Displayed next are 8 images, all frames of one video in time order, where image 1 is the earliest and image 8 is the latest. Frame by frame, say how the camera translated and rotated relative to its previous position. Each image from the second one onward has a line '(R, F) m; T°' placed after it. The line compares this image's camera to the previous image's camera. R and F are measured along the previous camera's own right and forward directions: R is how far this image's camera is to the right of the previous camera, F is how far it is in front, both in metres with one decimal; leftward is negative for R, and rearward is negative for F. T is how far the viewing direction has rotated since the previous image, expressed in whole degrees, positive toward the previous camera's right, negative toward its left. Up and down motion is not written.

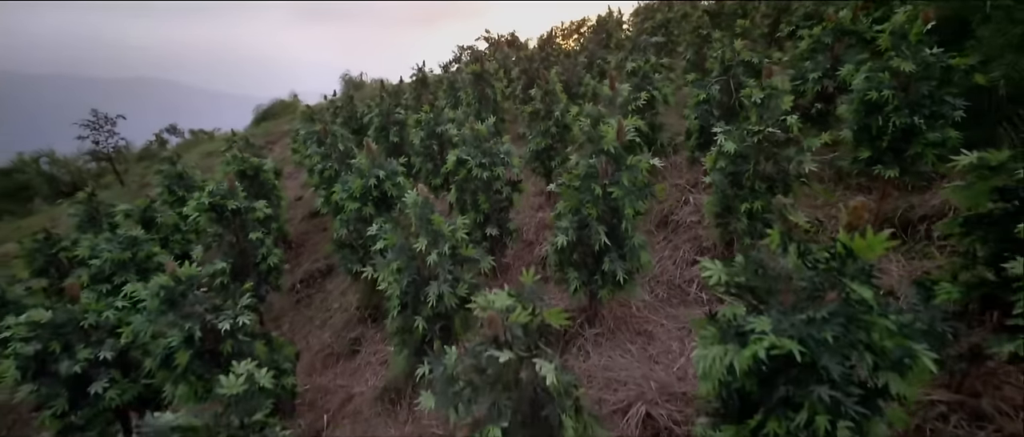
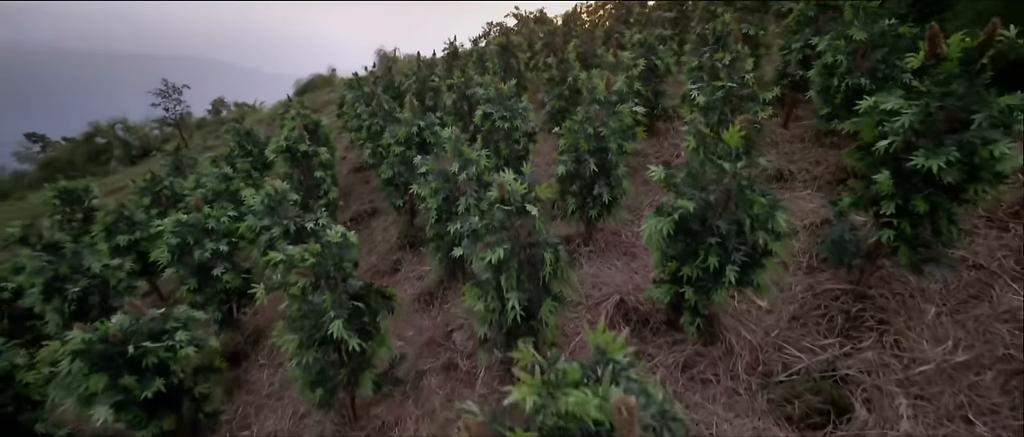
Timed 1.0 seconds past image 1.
(+0.2, -1.4) m; -4°
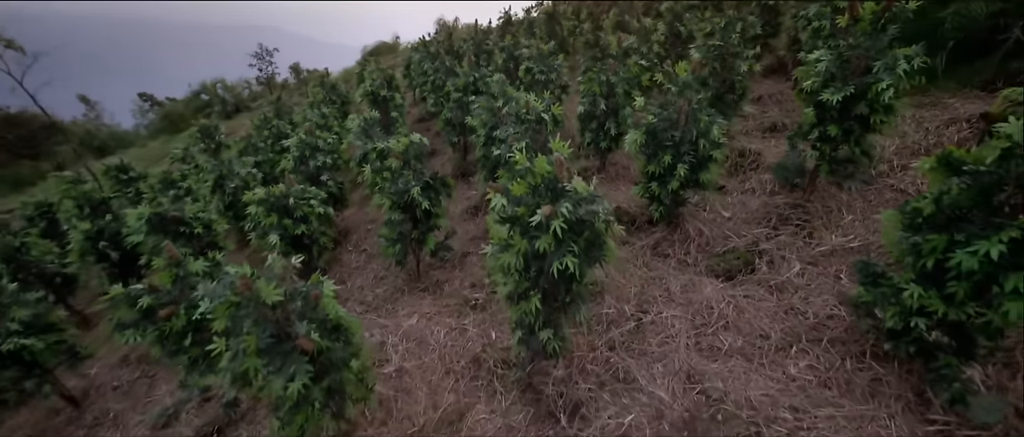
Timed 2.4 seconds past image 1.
(+0.4, -2.0) m; -7°
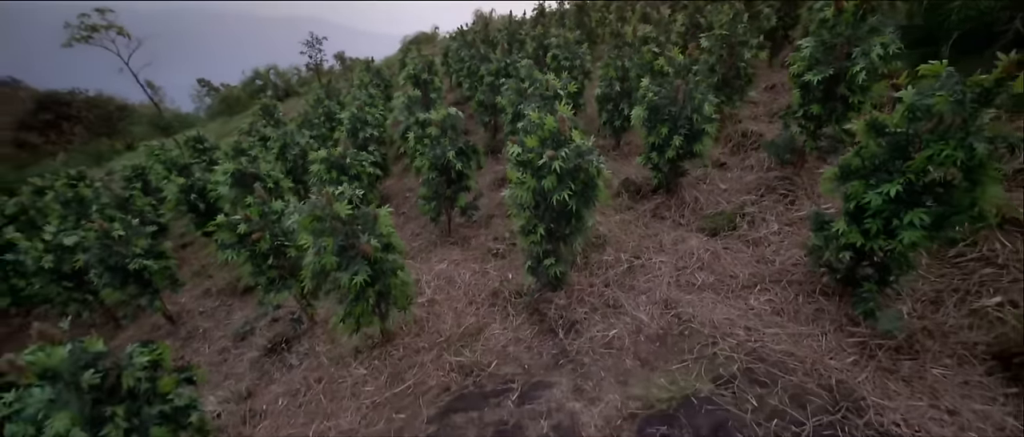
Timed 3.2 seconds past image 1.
(+0.2, -1.1) m; -4°
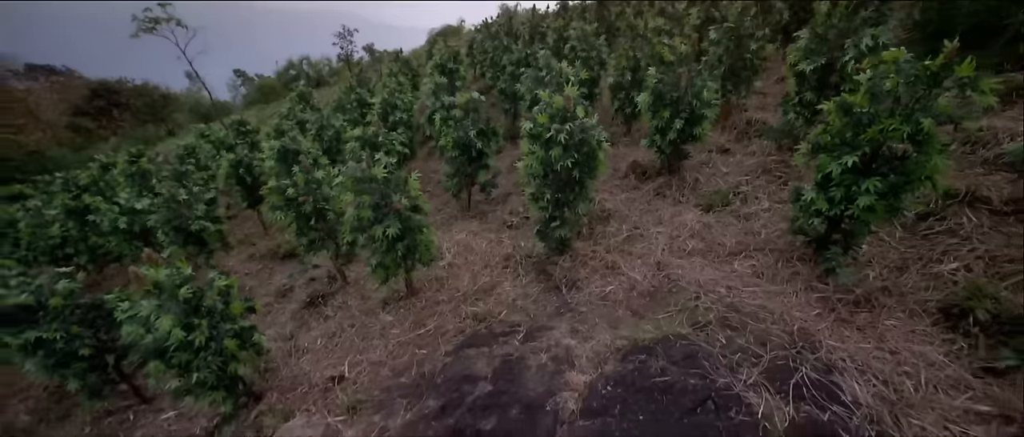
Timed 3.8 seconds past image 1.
(+0.1, -0.7) m; -3°
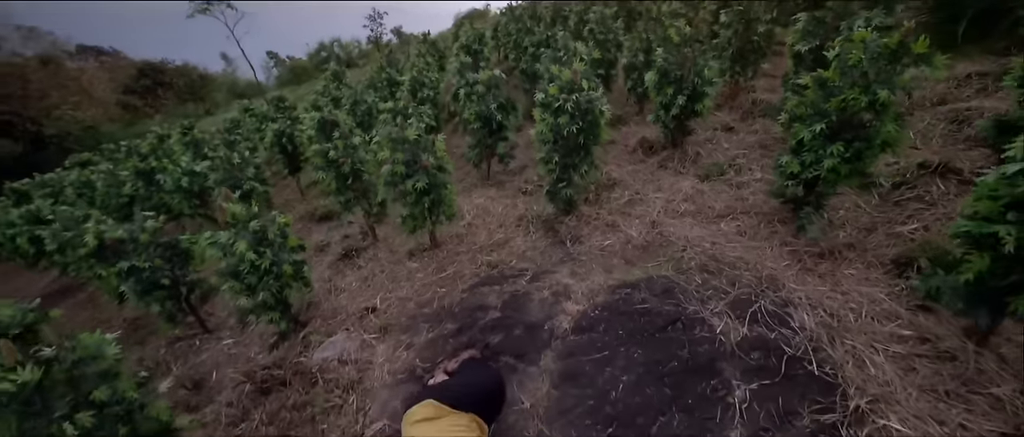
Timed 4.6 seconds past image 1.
(+0.2, -0.8) m; -3°
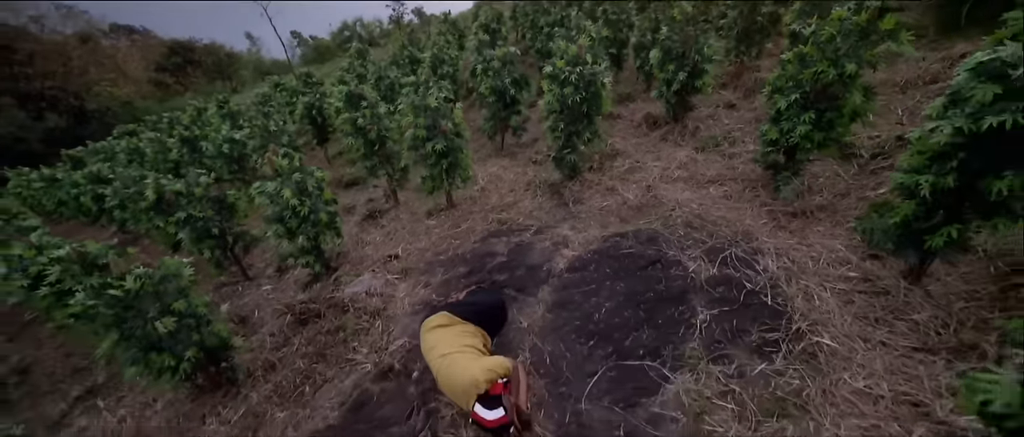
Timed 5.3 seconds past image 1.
(+0.2, -0.8) m; -2°
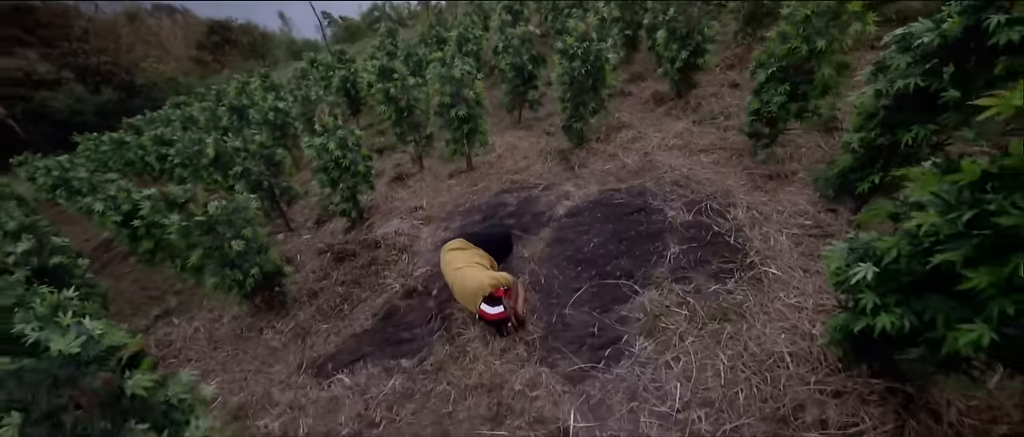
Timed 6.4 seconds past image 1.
(+0.2, -1.0) m; -3°
